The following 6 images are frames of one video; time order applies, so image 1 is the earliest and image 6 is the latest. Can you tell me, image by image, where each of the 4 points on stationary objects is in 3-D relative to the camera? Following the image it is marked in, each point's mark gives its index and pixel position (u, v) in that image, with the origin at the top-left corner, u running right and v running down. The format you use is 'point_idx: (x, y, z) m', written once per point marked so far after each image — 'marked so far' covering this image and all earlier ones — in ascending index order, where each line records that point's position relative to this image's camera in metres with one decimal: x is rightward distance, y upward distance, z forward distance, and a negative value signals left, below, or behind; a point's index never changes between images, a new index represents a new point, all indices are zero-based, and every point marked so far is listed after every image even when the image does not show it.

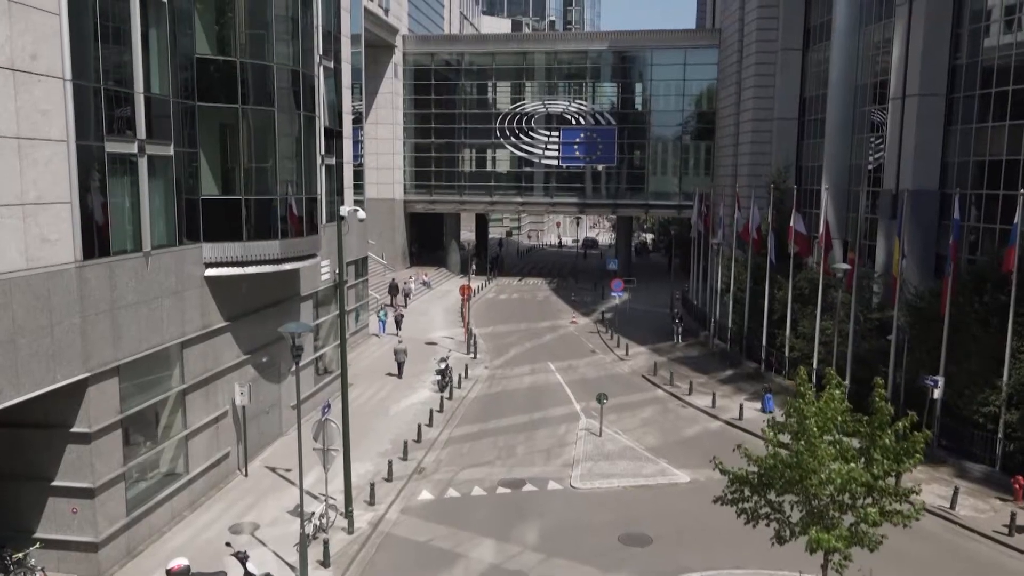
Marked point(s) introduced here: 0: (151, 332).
0: (-7.1, -0.9, +15.5) m
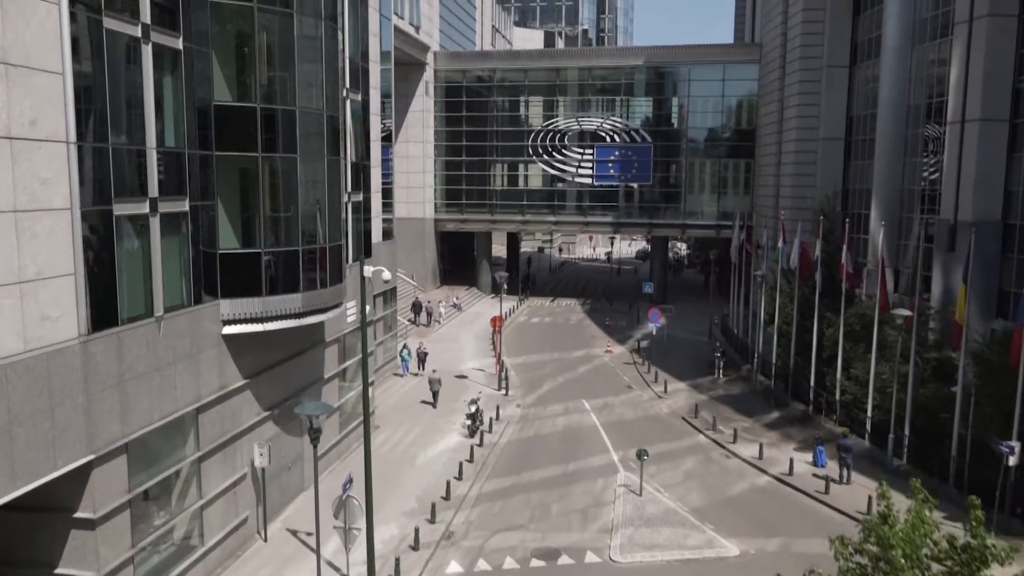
0: (-6.5, -2.1, +14.5) m
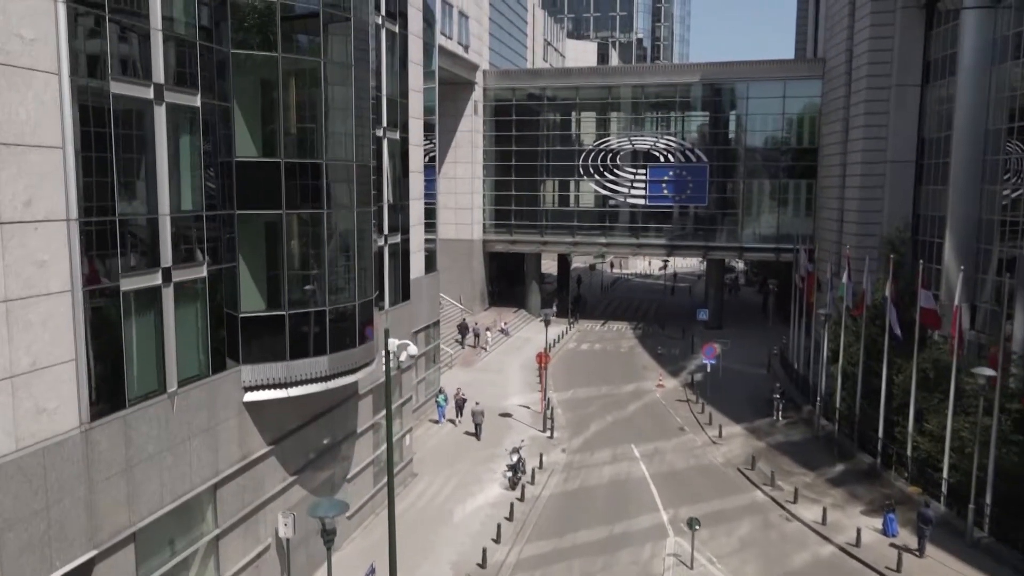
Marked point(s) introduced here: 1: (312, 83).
0: (-5.9, -3.4, +13.7) m
1: (-4.3, +4.3, +16.5) m
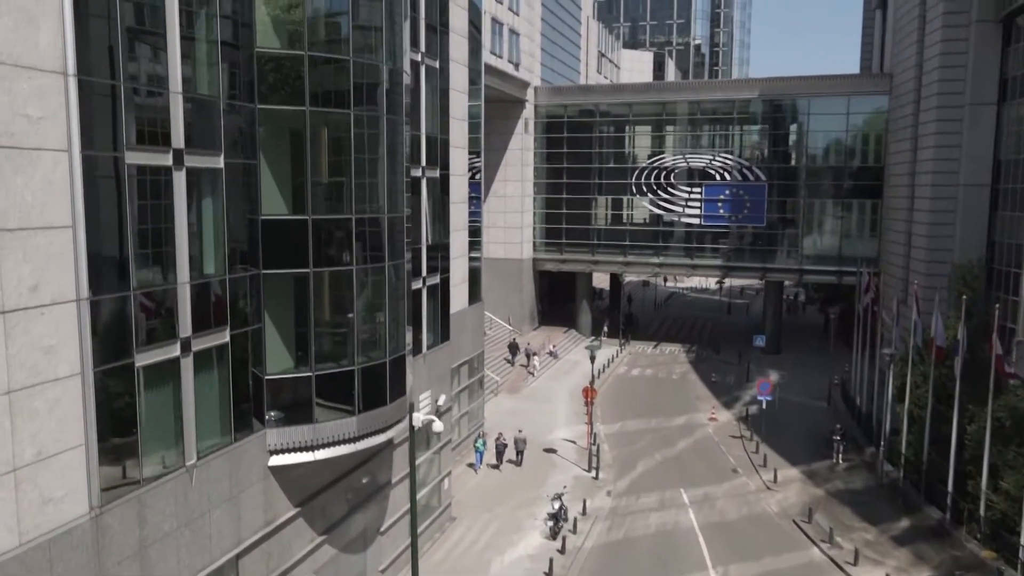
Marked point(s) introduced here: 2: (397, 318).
0: (-5.4, -4.5, +13.2) m
1: (-3.5, +3.1, +16.0) m
2: (-2.6, -0.7, +18.0) m
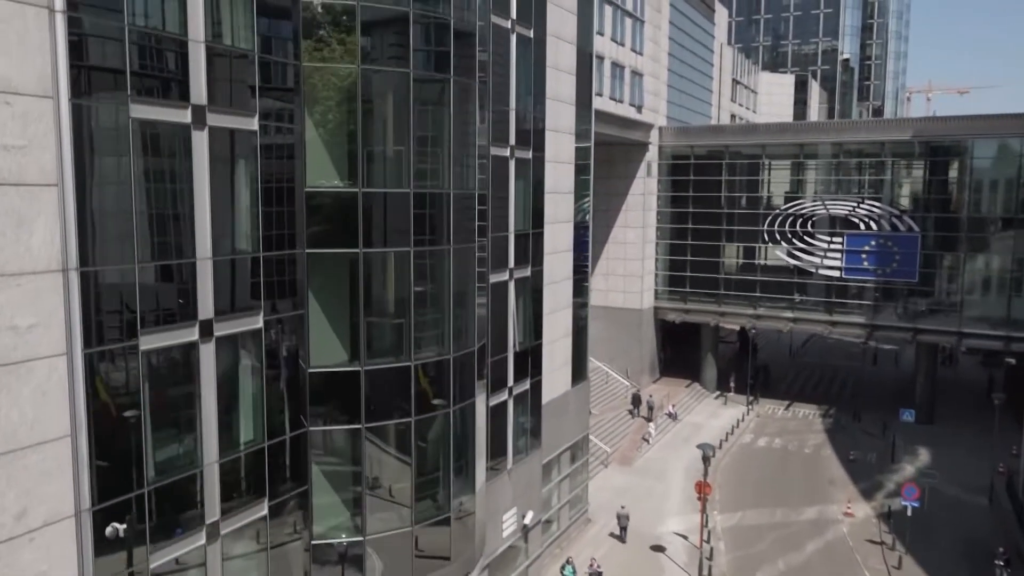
0: (-4.5, -7.2, +12.0) m
1: (-2.0, +0.4, +14.5) m
2: (-0.9, -3.5, +16.3) m
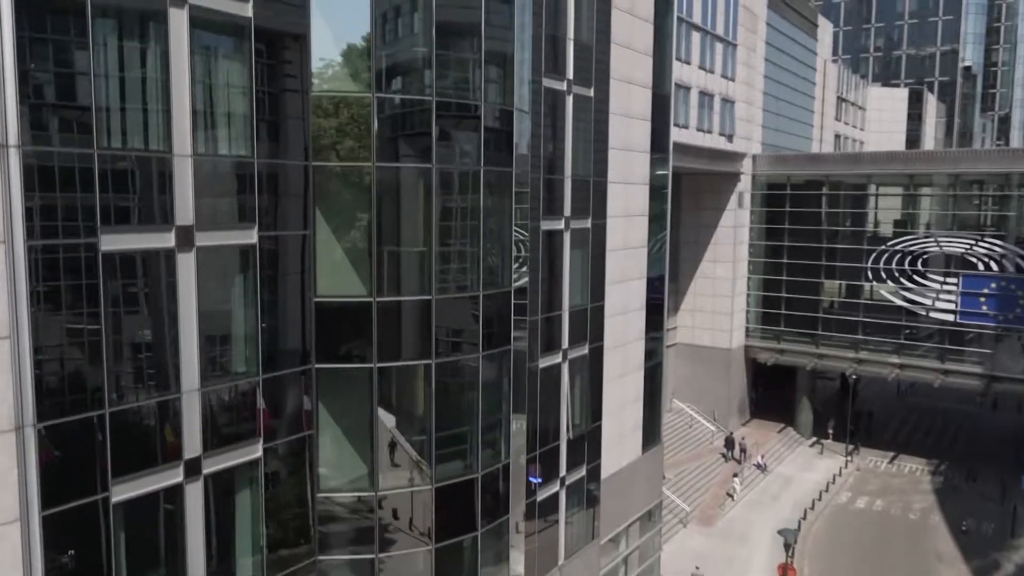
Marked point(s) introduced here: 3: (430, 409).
0: (-4.3, -8.9, +10.9) m
1: (-1.4, -1.5, +13.1) m
2: (-0.1, -5.3, +14.8) m
3: (-1.1, -1.9, +13.4) m
